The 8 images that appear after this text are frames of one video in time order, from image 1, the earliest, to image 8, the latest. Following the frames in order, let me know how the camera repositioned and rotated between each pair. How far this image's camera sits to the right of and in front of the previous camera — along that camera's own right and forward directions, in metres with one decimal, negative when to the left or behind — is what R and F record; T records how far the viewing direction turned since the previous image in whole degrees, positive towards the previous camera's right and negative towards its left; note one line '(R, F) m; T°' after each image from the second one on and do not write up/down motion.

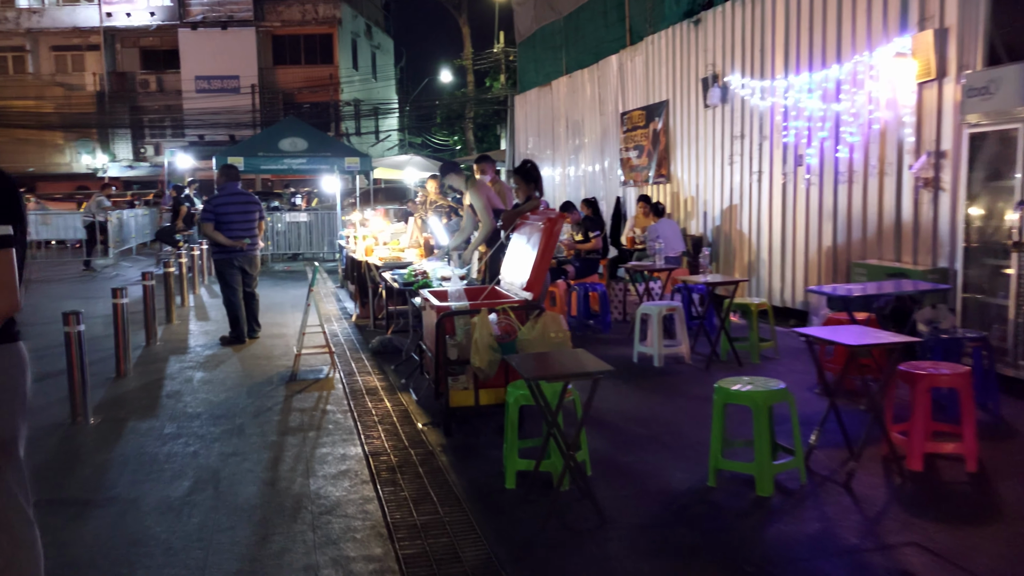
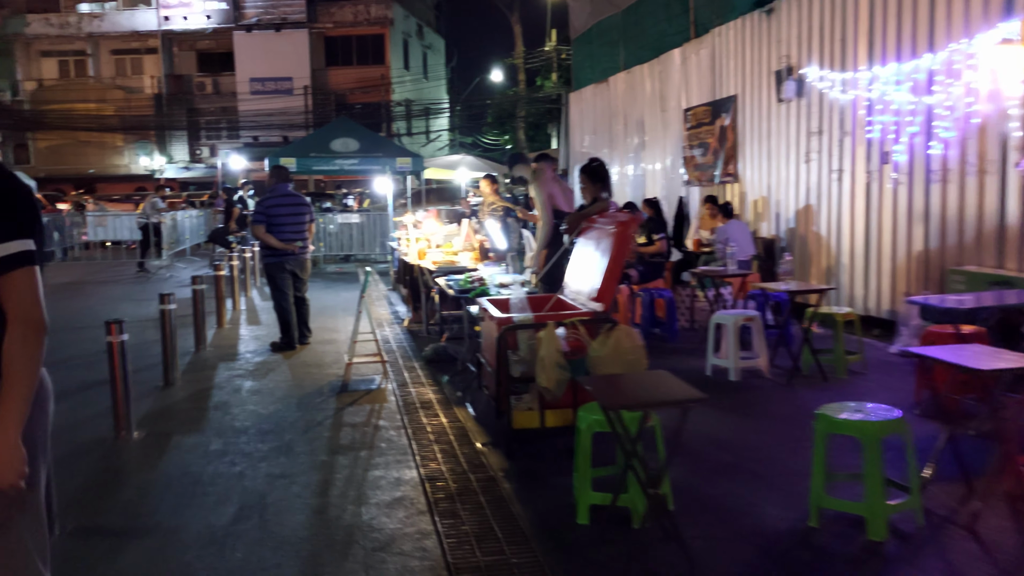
(-0.1, +0.4) m; -3°
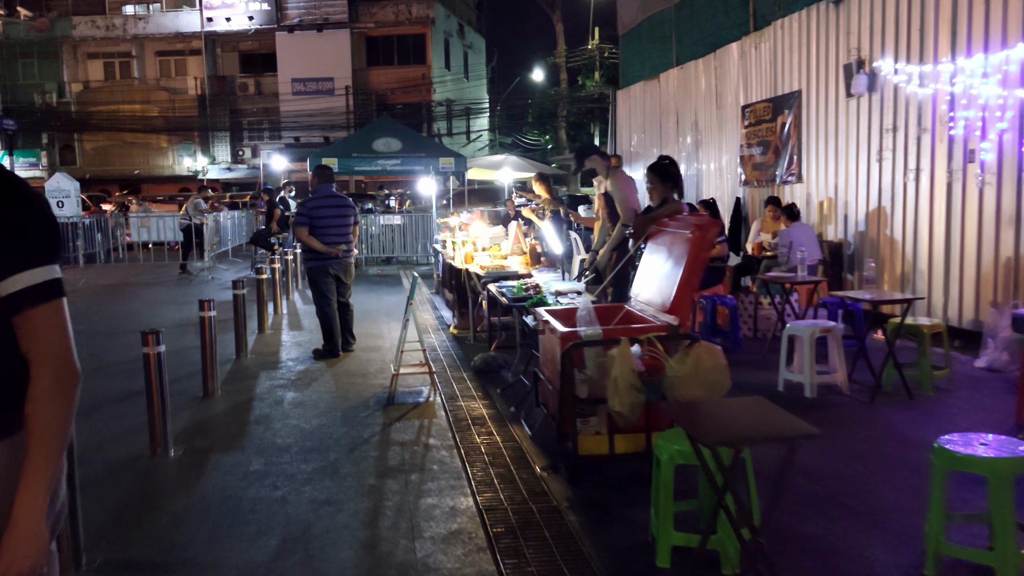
(-0.2, +0.4) m; -3°
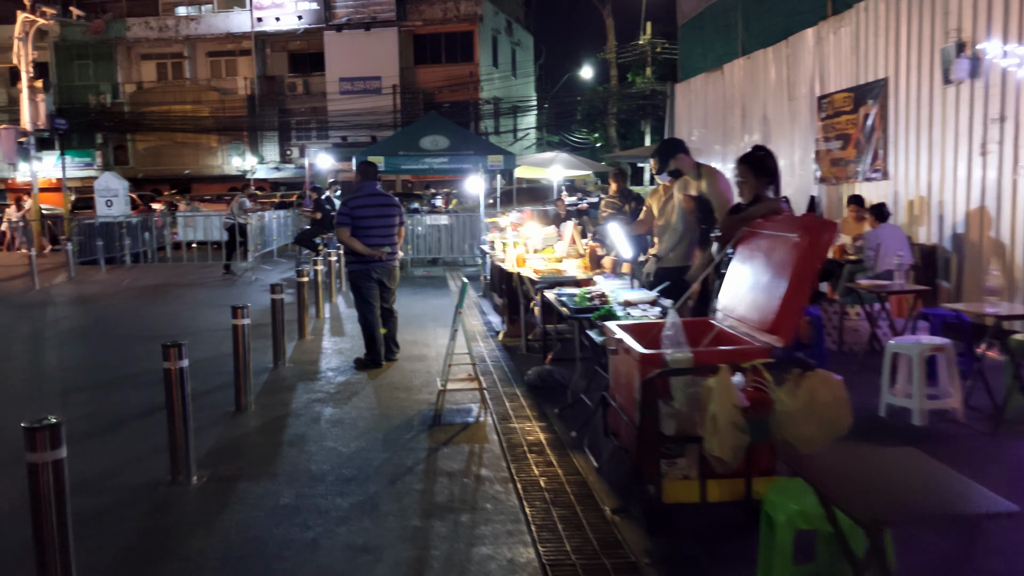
(-0.1, +0.7) m; -3°
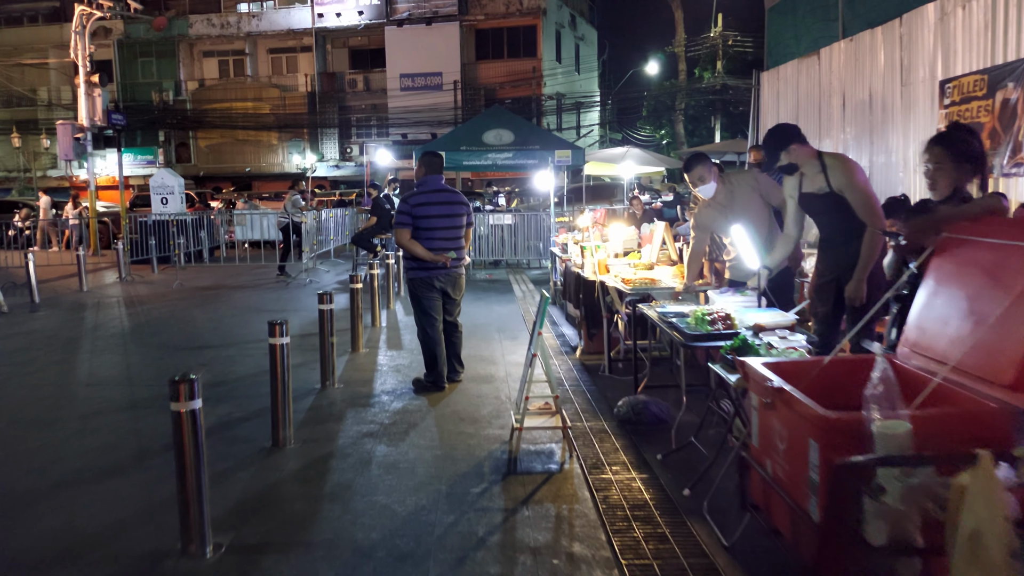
(-0.2, +1.1) m; -4°
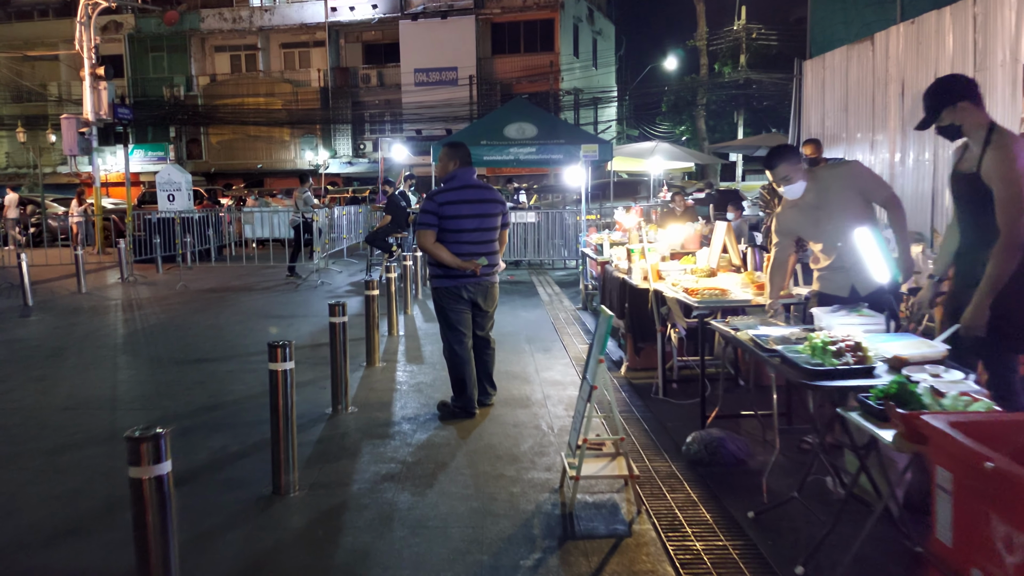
(-0.2, +0.9) m; -1°
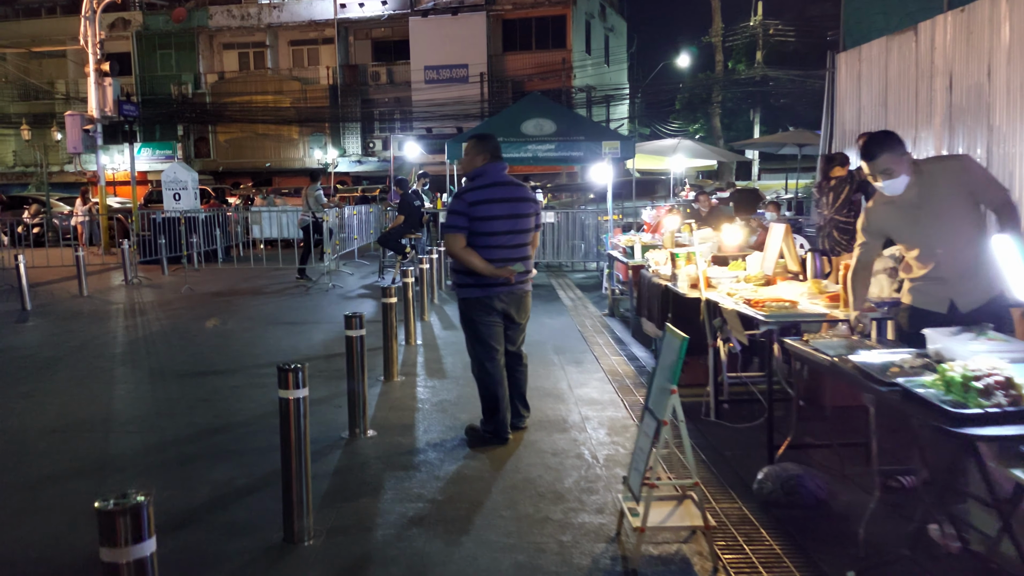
(-0.2, +0.6) m; -1°
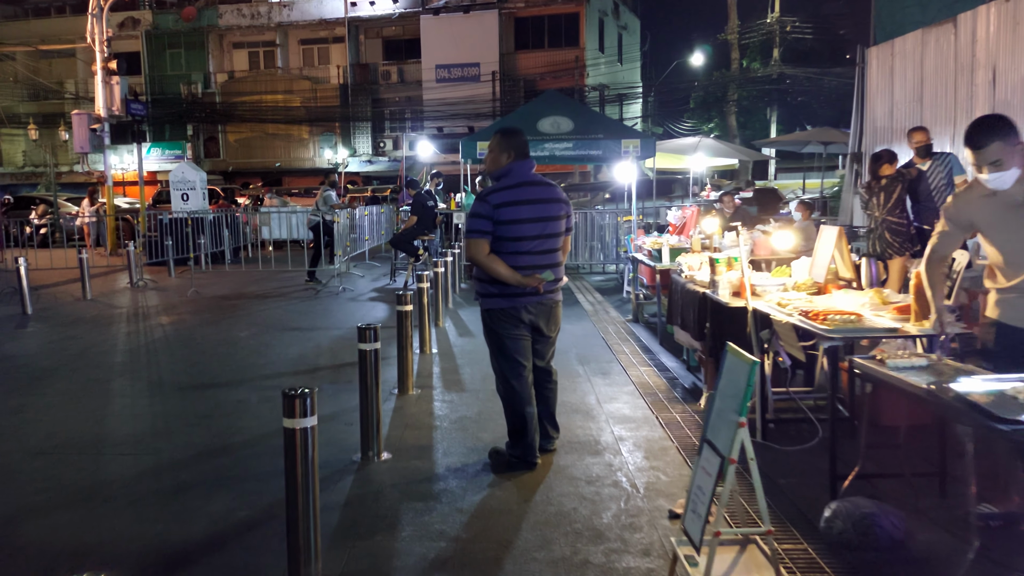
(-0.1, +0.5) m; -1°
